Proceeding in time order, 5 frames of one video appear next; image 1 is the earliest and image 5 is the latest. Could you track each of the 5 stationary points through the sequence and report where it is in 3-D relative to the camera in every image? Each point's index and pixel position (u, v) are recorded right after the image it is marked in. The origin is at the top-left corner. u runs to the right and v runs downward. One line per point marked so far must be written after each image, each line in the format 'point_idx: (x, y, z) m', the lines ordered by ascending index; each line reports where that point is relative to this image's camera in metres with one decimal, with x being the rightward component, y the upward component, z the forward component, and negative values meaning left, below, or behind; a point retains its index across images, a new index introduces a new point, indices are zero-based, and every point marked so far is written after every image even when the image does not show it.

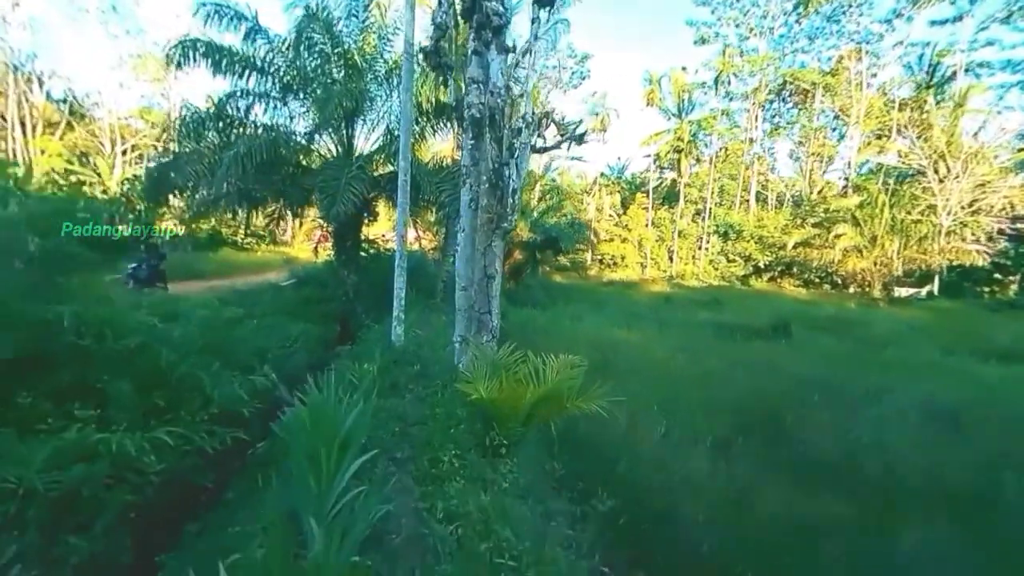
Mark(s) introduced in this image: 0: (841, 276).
0: (+3.8, +0.1, +4.5) m
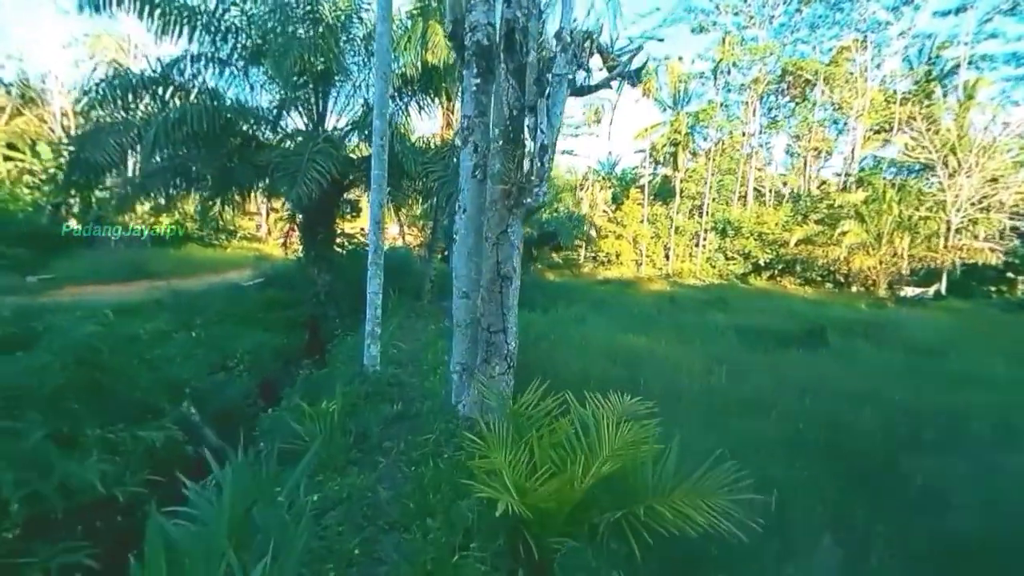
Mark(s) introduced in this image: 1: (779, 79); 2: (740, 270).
0: (+3.7, +0.1, +4.3) m
1: (+3.6, +2.8, +5.3) m
2: (+2.9, +0.2, +5.1) m
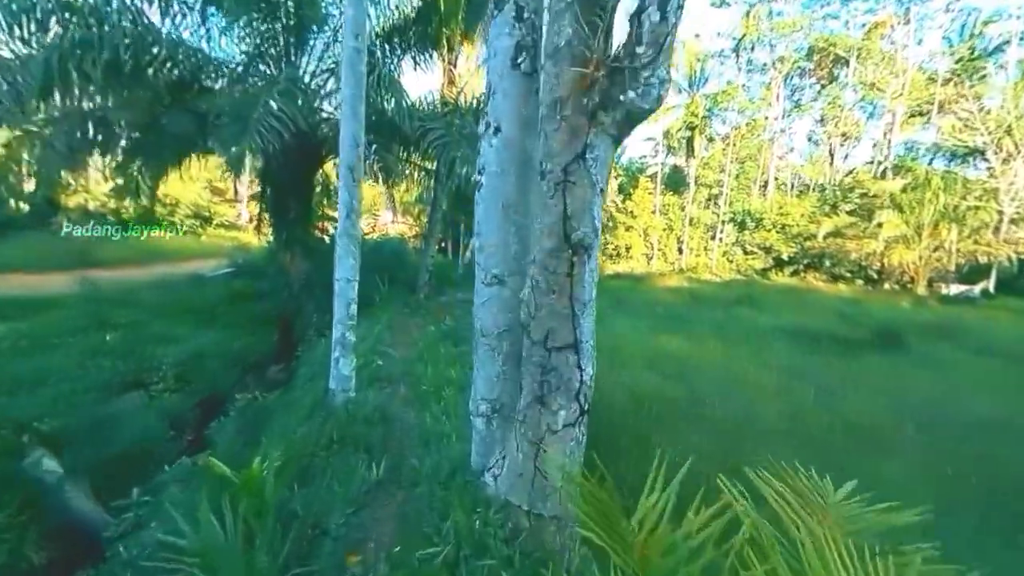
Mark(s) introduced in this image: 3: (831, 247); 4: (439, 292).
0: (+3.7, +0.2, +3.9) m
1: (+3.7, +2.9, +4.9) m
2: (+3.0, +0.3, +4.7) m
3: (+3.5, +0.5, +4.3) m
4: (-1.1, -0.1, +6.3) m
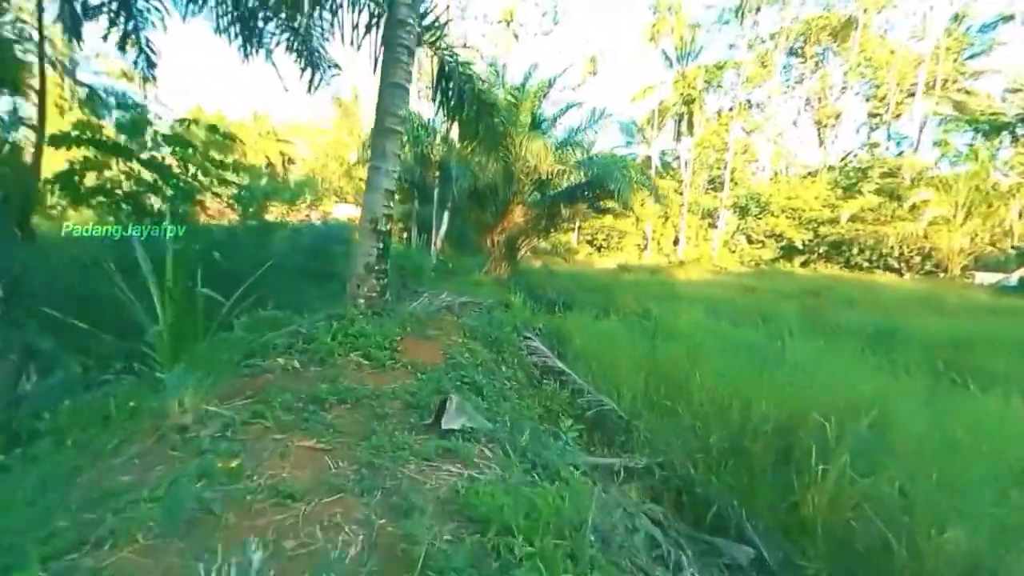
0: (+3.6, +0.3, +3.5) m
1: (+3.4, +3.0, +4.5) m
2: (+2.8, +0.4, +4.2) m
3: (+3.3, +0.5, +3.8) m
4: (-1.5, -0.1, +5.3) m
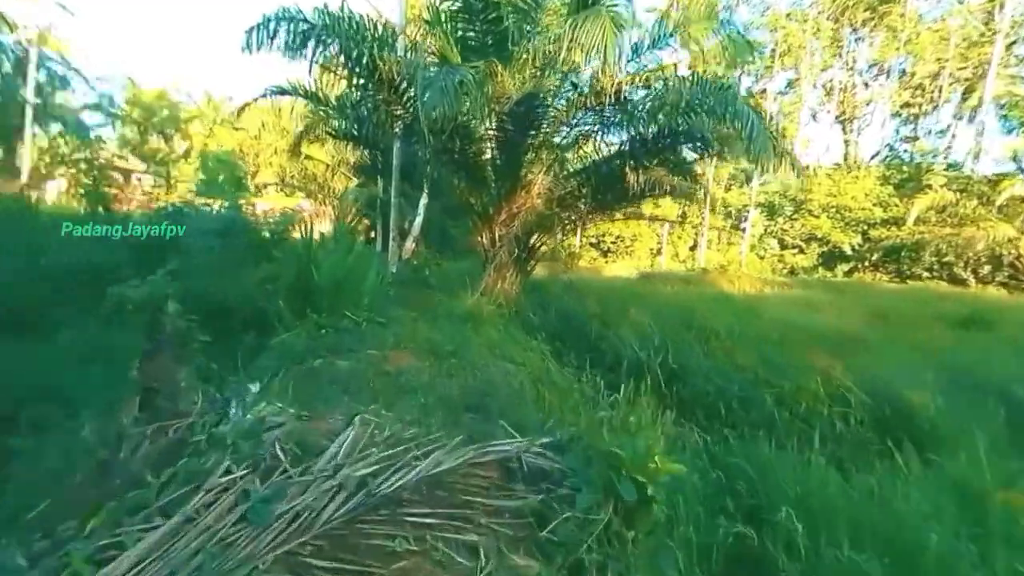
0: (+3.6, +0.2, +2.9) m
1: (+3.3, +2.8, +3.8) m
2: (+2.7, +0.2, +3.5) m
3: (+3.3, +0.4, +3.2) m
4: (-1.6, -0.2, +4.4) m
